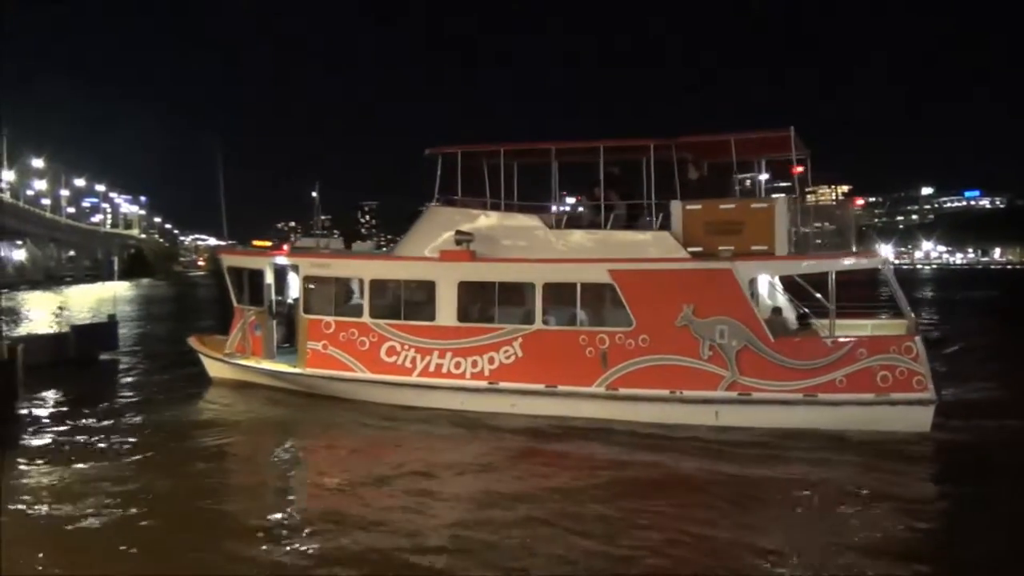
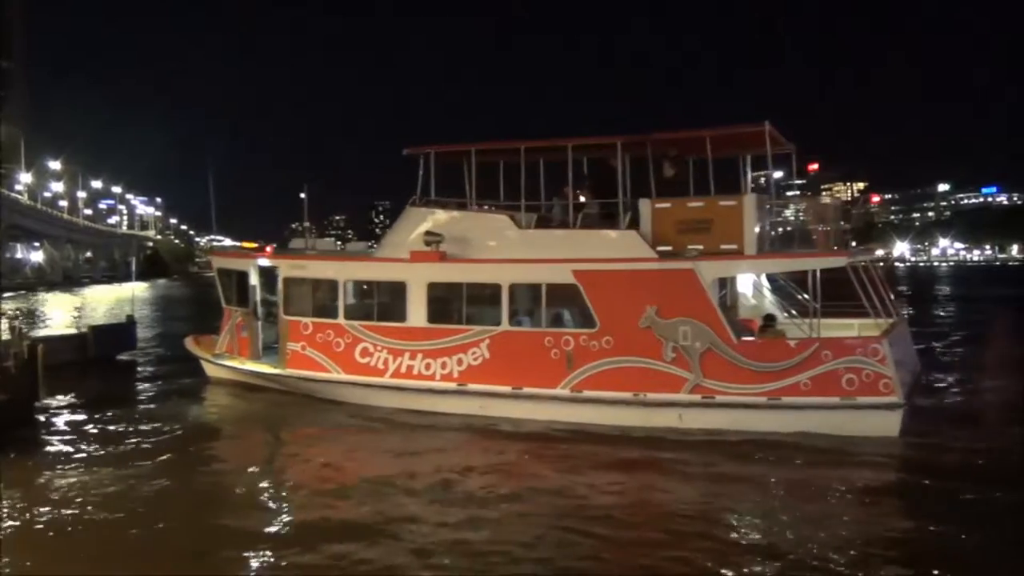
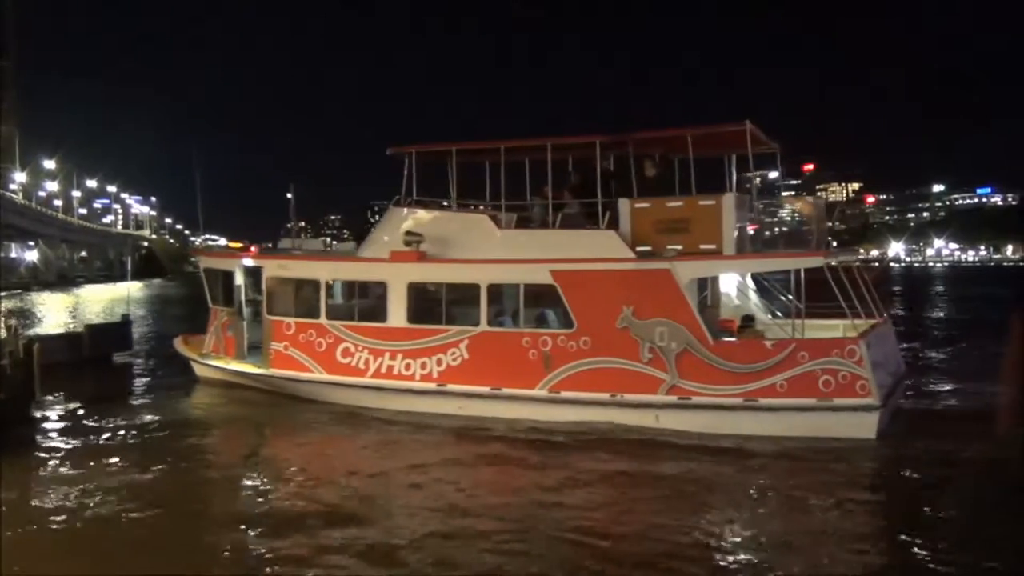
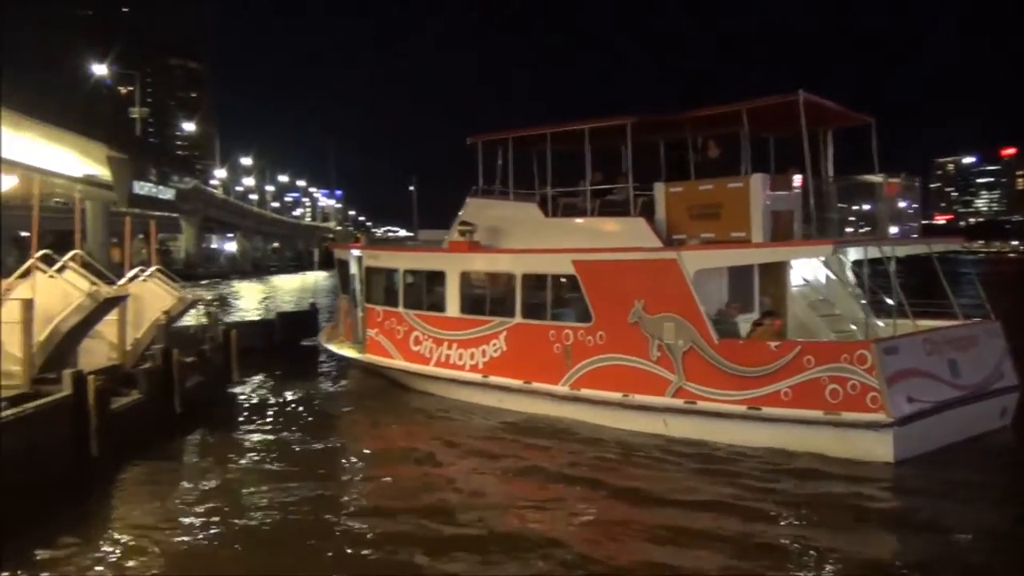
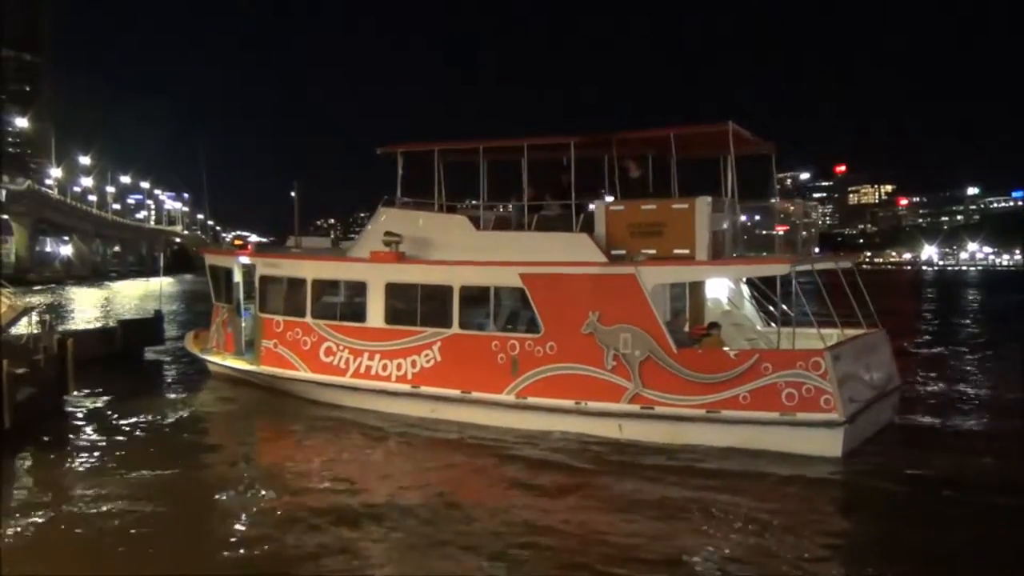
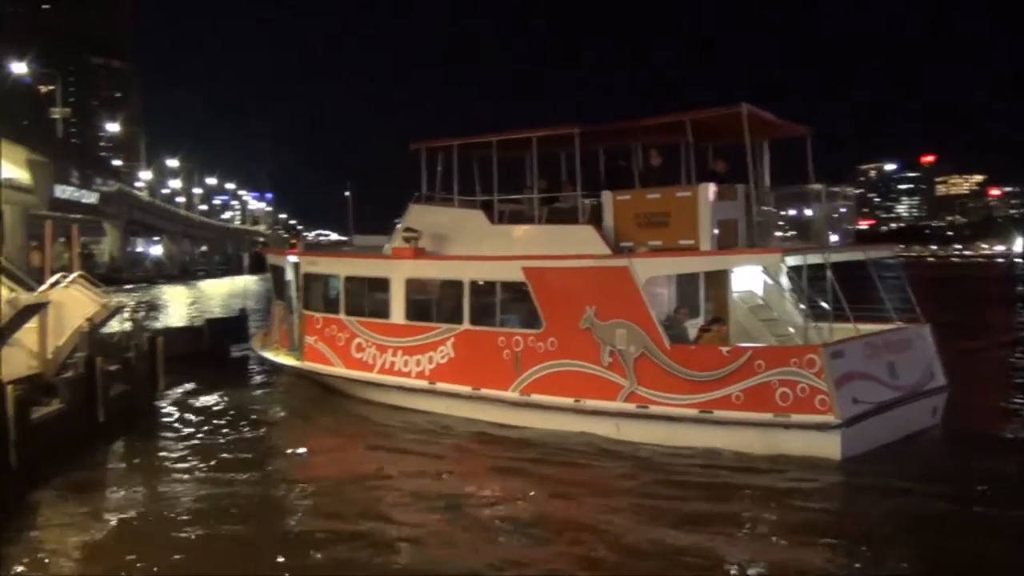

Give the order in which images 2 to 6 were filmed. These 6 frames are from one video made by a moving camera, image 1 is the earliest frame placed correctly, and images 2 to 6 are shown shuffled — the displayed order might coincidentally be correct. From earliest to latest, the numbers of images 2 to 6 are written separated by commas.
2, 3, 5, 6, 4
